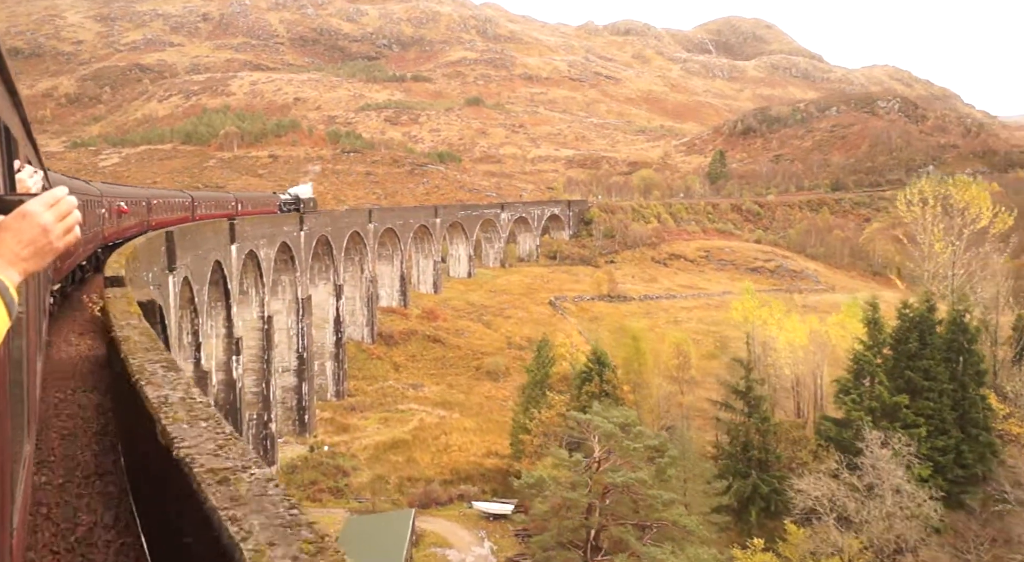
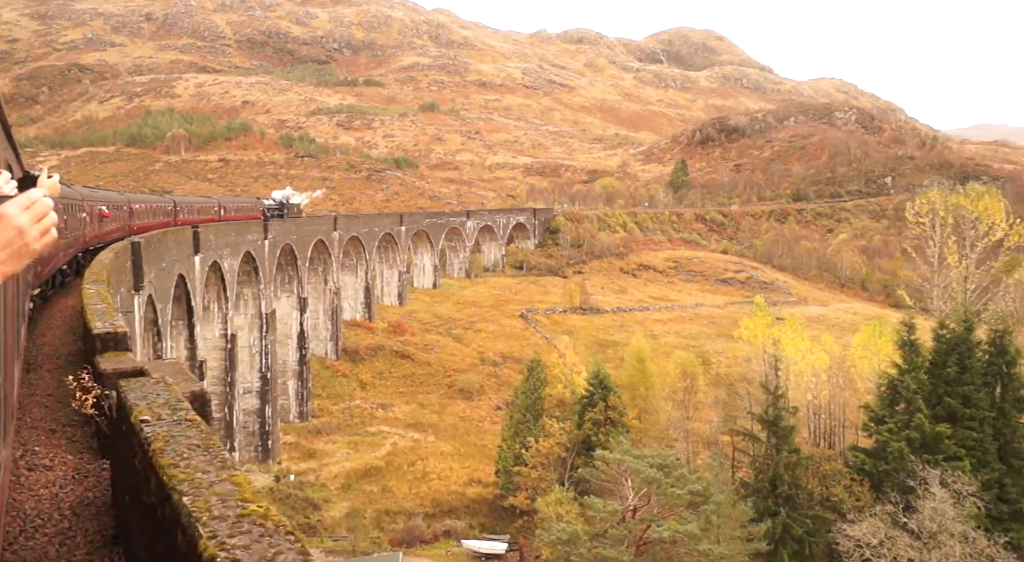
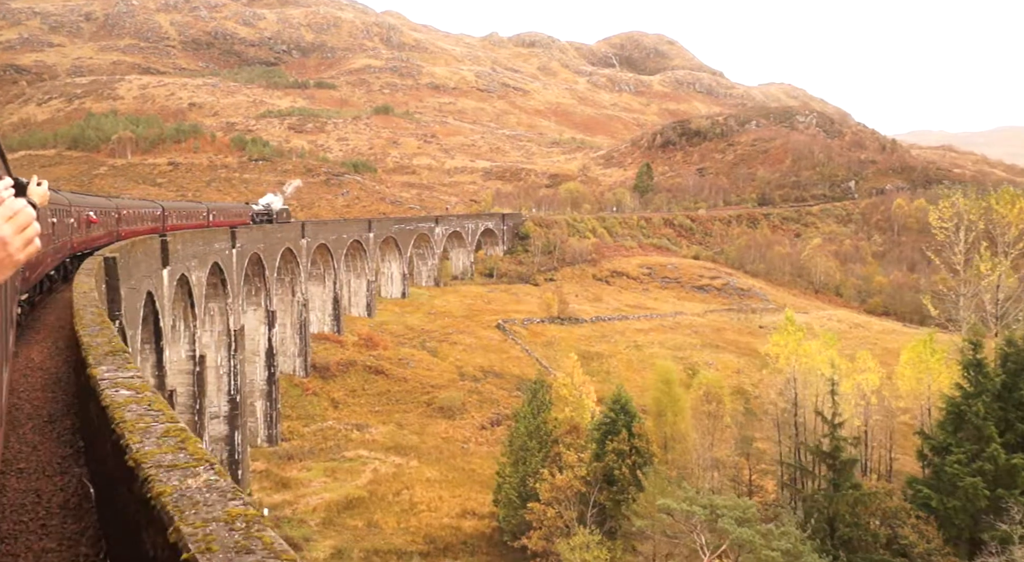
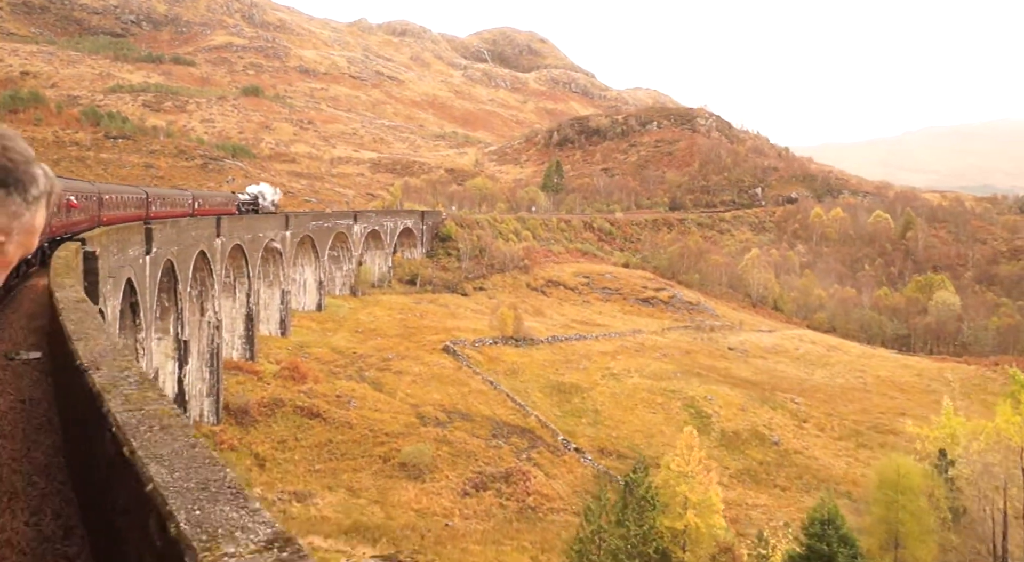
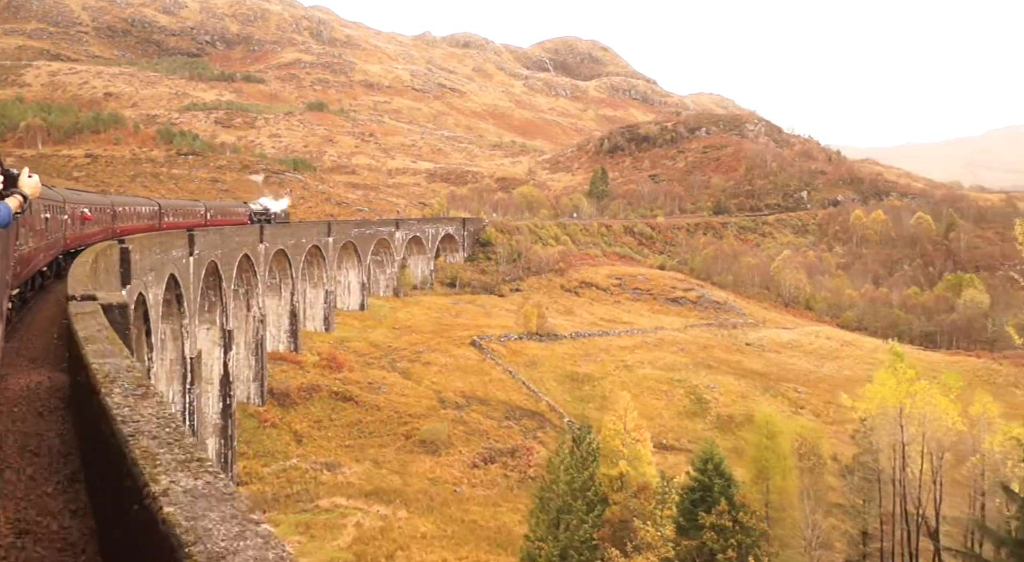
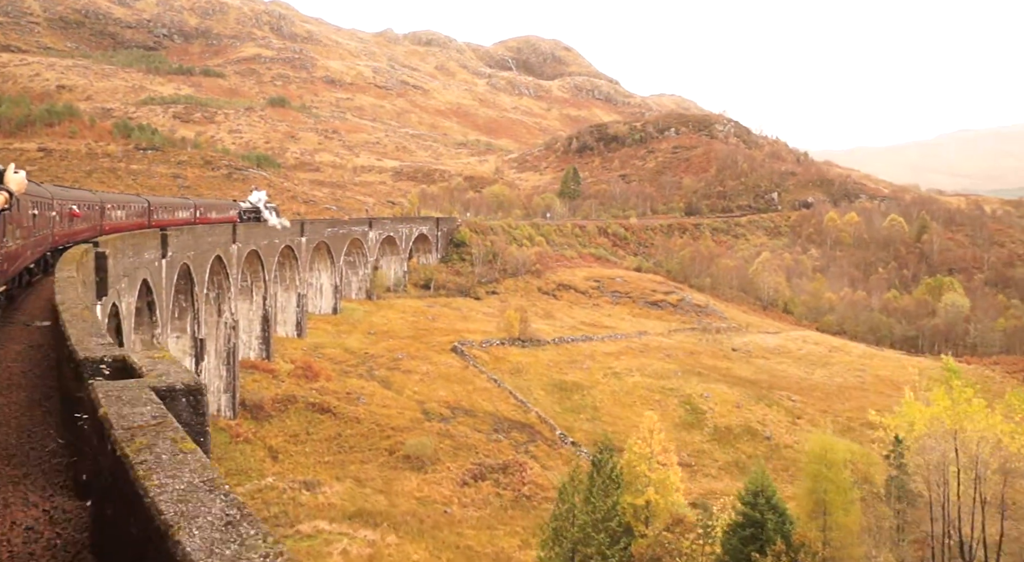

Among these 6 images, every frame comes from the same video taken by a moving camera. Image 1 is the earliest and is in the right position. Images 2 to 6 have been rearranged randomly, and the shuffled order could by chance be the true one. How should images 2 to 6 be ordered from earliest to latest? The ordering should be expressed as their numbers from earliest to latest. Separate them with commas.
2, 3, 5, 6, 4
